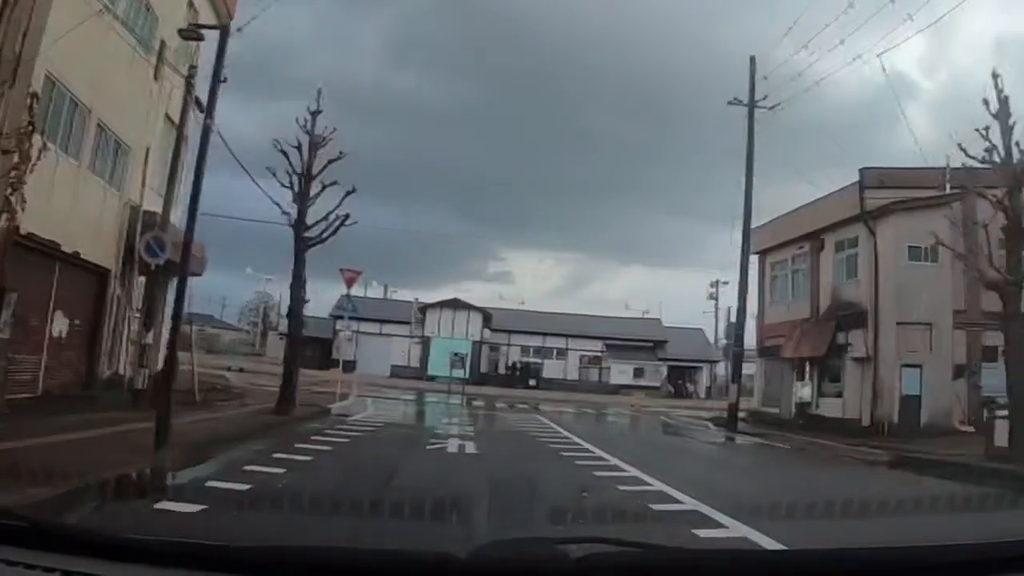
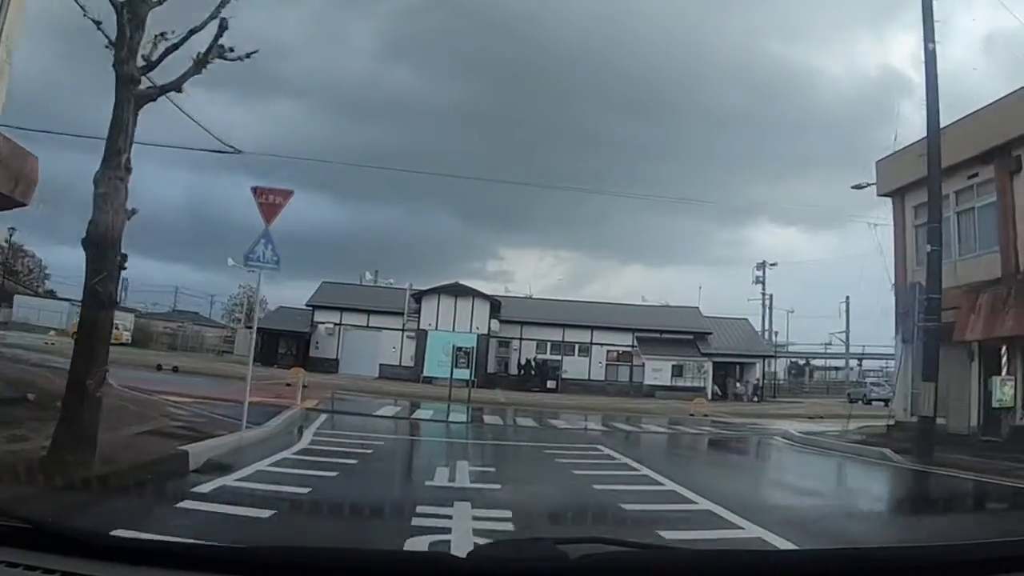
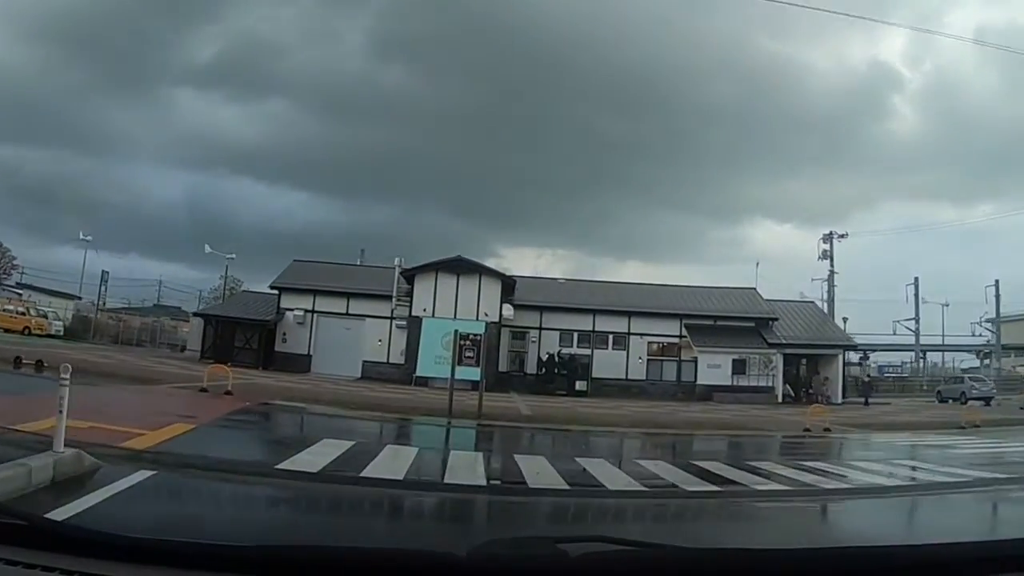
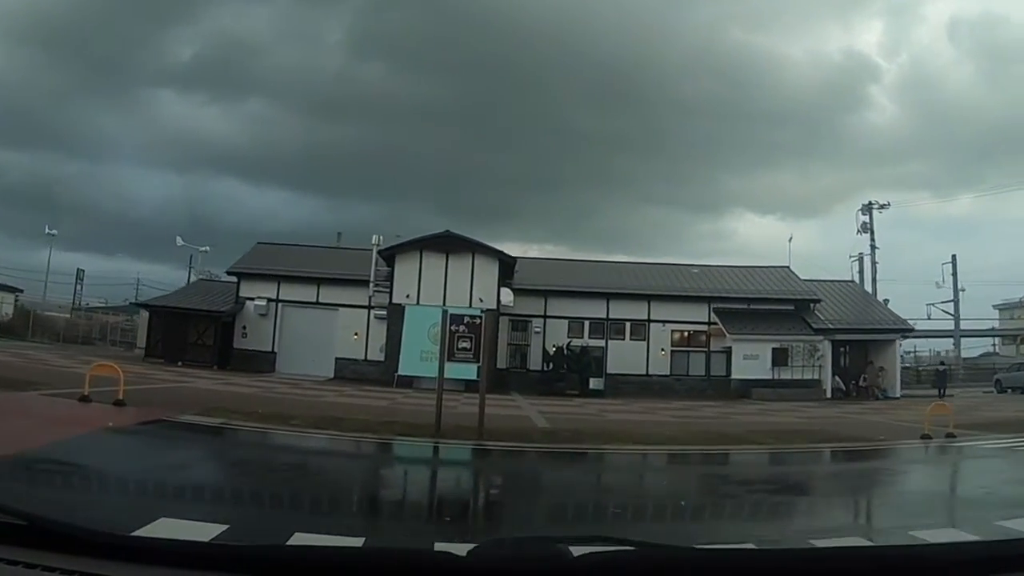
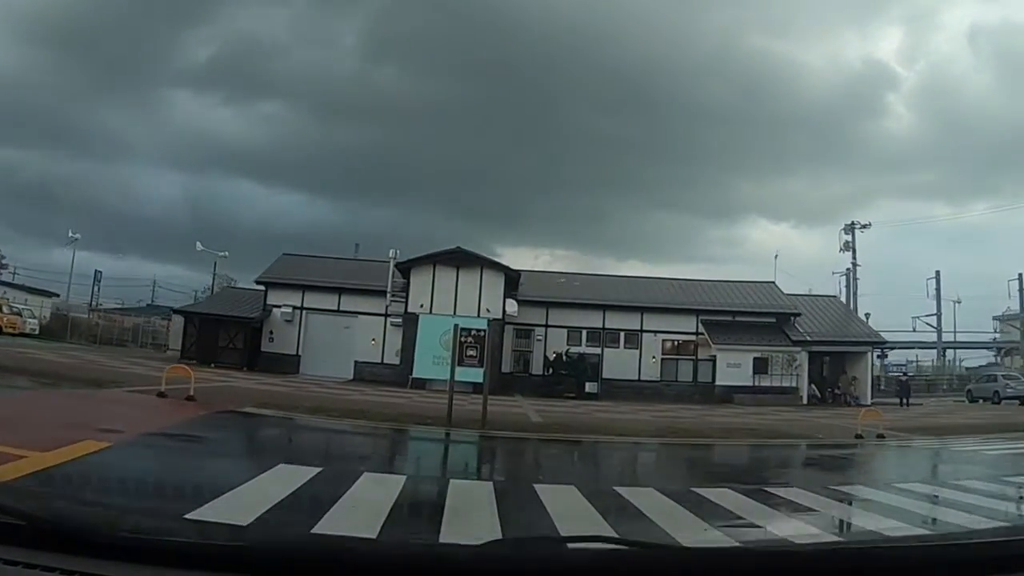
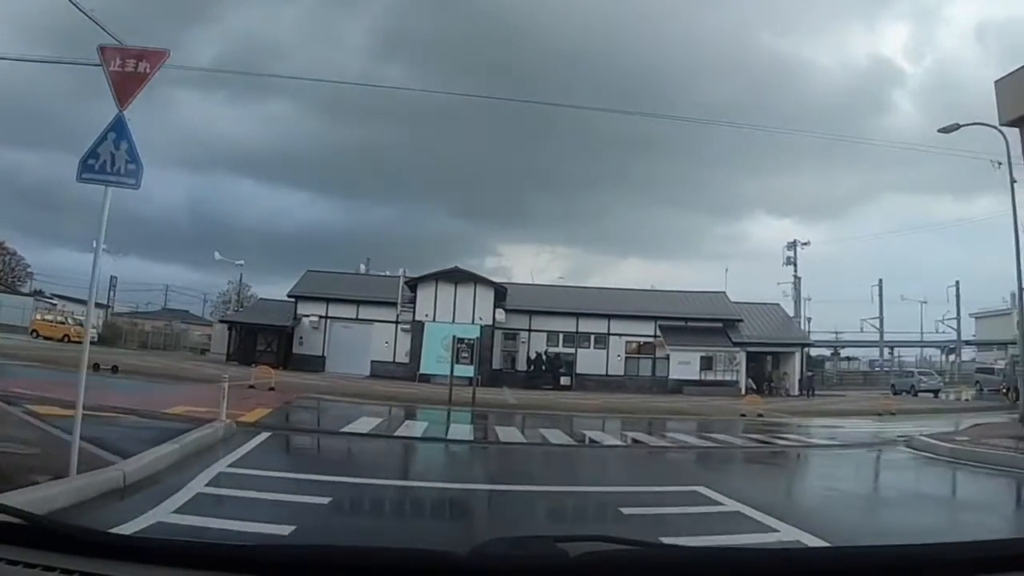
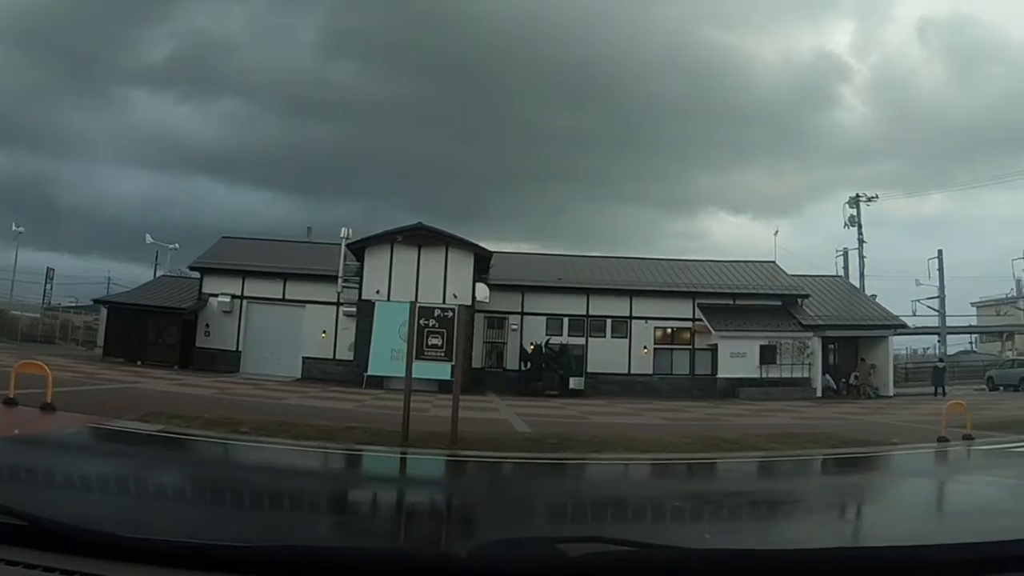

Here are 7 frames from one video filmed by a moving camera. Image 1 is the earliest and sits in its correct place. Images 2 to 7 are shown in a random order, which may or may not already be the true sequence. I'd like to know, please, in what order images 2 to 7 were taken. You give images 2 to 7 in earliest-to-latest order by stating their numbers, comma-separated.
2, 6, 3, 5, 4, 7
